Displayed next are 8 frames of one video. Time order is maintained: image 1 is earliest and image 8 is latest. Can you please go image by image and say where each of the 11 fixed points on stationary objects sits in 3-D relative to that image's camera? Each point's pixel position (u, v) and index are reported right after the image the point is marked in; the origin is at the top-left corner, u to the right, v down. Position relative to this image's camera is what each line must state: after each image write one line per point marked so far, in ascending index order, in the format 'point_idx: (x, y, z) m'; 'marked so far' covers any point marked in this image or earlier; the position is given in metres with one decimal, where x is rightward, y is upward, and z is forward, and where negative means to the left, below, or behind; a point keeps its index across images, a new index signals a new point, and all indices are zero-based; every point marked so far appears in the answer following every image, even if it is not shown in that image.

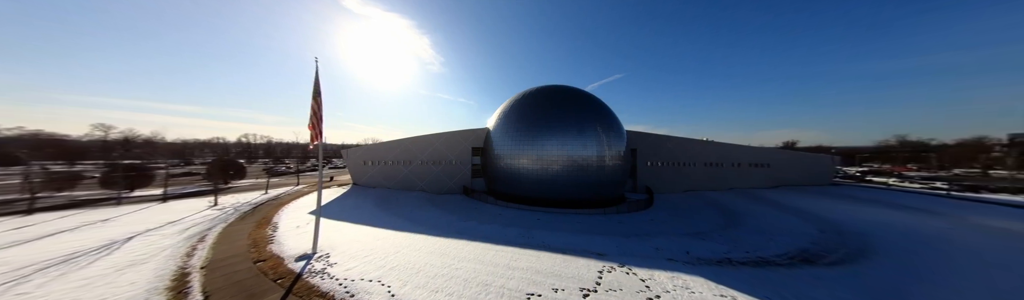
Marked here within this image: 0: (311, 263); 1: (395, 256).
0: (-5.9, -3.3, +6.1) m
1: (-3.6, -3.3, +6.3) m
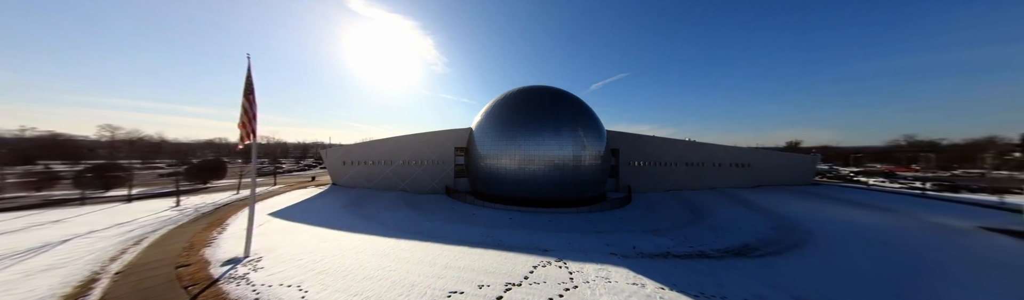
0: (-7.6, -3.2, +5.7) m
1: (-5.3, -3.2, +6.0) m
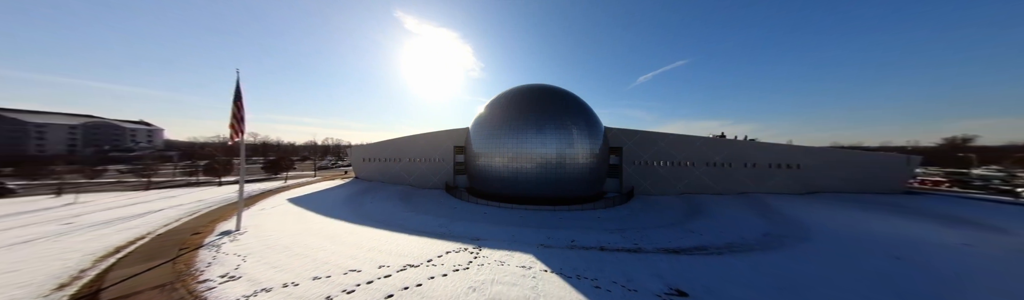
0: (-10.1, -3.0, +7.2) m
1: (-7.7, -3.0, +7.1) m
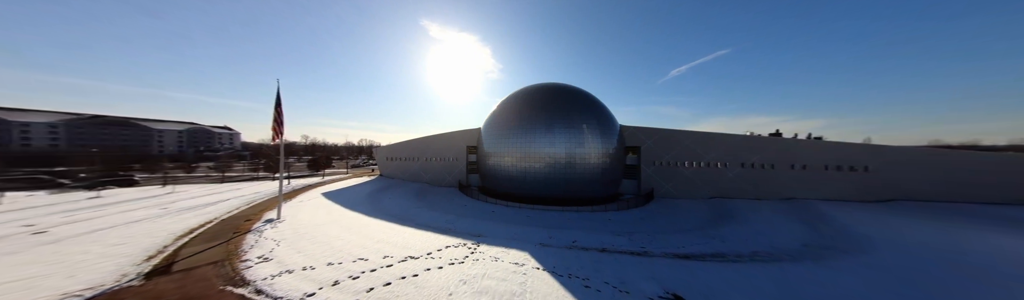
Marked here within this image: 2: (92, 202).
0: (-10.0, -3.0, +8.4) m
1: (-7.7, -3.0, +8.1) m
2: (-36.3, -4.5, +18.6) m
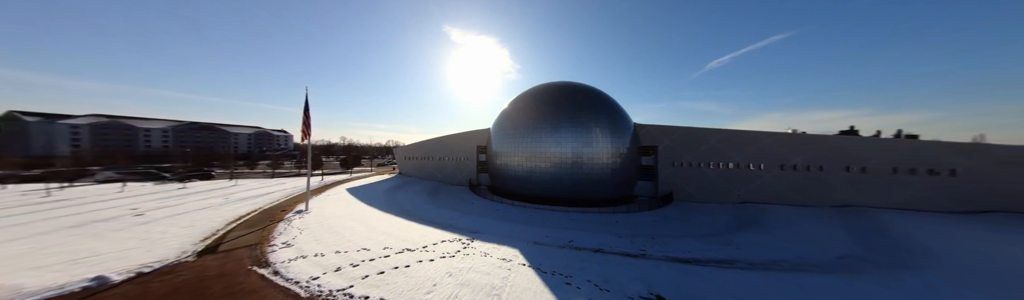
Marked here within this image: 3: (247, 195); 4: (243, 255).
0: (-10.1, -3.0, +9.5) m
1: (-7.8, -3.0, +9.0) m
2: (-35.3, -4.5, +22.1) m
3: (-21.6, -3.6, +16.8) m
4: (-7.3, -2.9, +5.6) m
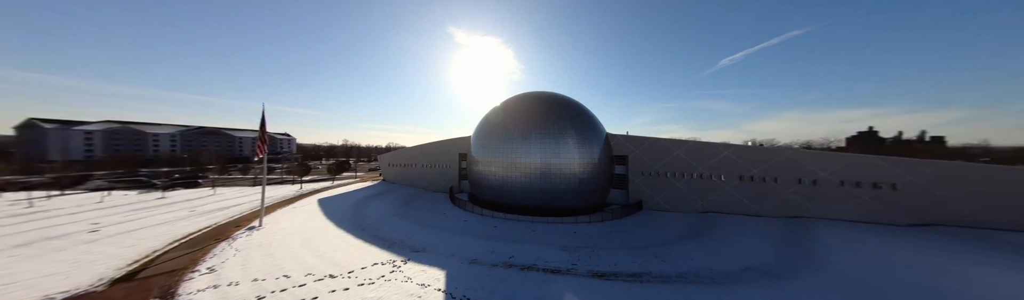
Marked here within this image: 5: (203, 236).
0: (-12.2, -3.8, +9.4) m
1: (-9.9, -3.7, +8.9) m
2: (-37.4, -5.5, +21.9) m
3: (-23.7, -4.5, +16.6) m
4: (-9.4, -3.5, +5.5) m
5: (-13.7, -3.8, +9.1) m
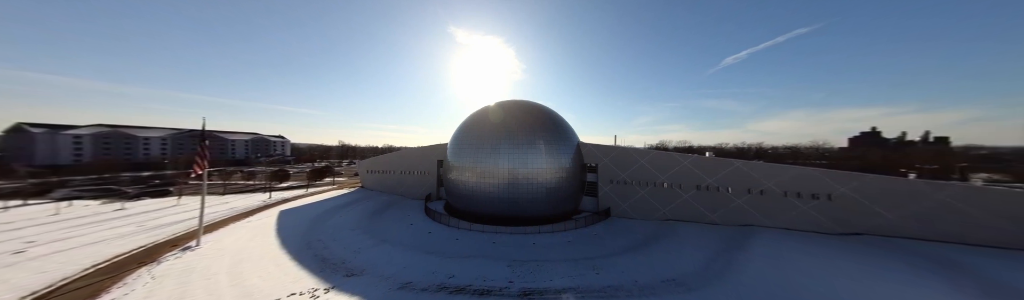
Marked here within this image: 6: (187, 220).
0: (-14.3, -4.4, +8.8) m
1: (-12.0, -4.4, +8.4) m
2: (-39.8, -6.4, +20.7) m
3: (-26.0, -5.3, +15.8) m
4: (-11.5, -4.2, +5.0) m
5: (-15.8, -4.5, +8.5) m
6: (-23.8, -5.2, +15.1) m
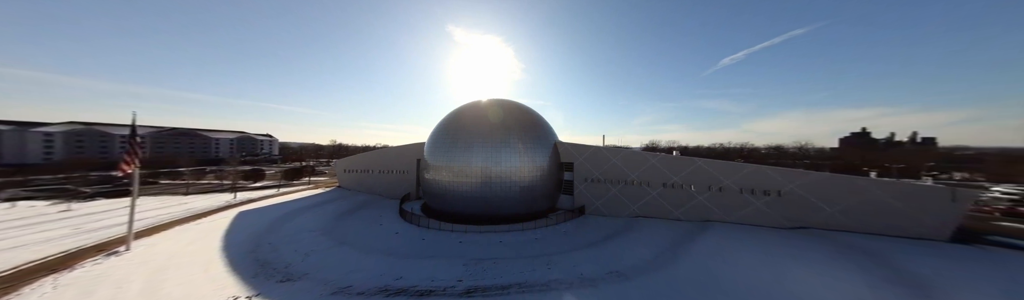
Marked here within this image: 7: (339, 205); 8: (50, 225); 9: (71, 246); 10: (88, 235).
0: (-16.0, -4.2, +8.0) m
1: (-13.7, -4.2, +7.6) m
2: (-41.9, -6.1, +19.0) m
3: (-27.9, -5.1, +14.5) m
4: (-13.0, -4.0, +4.2) m
5: (-17.5, -4.3, +7.6) m
6: (-25.7, -5.0, +13.9) m
7: (-16.5, -5.1, +19.8) m
8: (-33.6, -5.5, +14.9) m
9: (-21.0, -4.6, +9.8) m
10: (-24.0, -4.8, +11.6) m
